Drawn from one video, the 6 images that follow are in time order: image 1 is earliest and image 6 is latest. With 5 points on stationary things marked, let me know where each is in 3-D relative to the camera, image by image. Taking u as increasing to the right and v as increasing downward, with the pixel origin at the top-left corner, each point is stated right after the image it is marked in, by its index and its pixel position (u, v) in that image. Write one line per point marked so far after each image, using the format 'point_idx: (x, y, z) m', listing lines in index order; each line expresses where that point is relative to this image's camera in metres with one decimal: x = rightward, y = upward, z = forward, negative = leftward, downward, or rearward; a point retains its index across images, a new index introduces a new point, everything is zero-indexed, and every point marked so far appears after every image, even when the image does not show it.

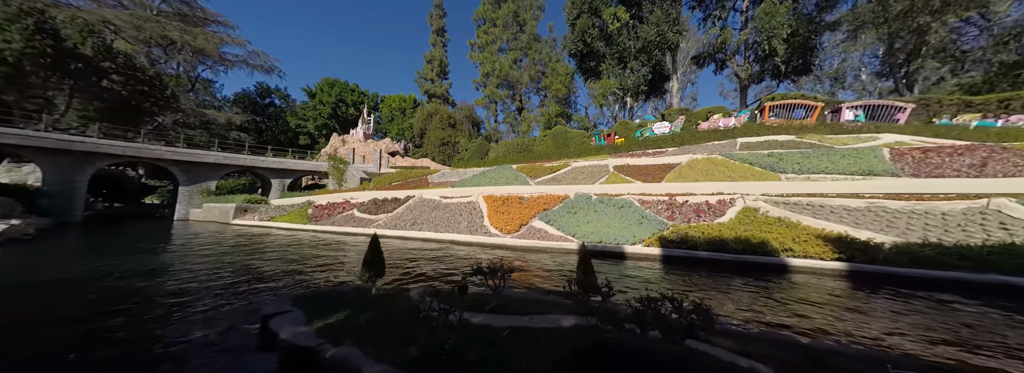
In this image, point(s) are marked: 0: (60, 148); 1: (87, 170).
0: (-30.4, +2.6, +15.9) m
1: (-31.1, +1.3, +17.0) m
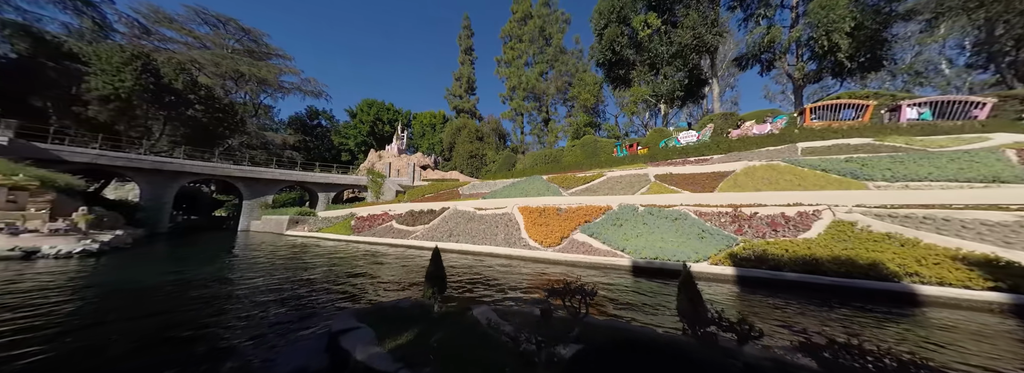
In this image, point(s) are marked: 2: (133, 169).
0: (-28.0, +1.5, +18.5) m
1: (-28.6, +0.1, +19.6) m
2: (-28.6, +1.4, +17.8) m
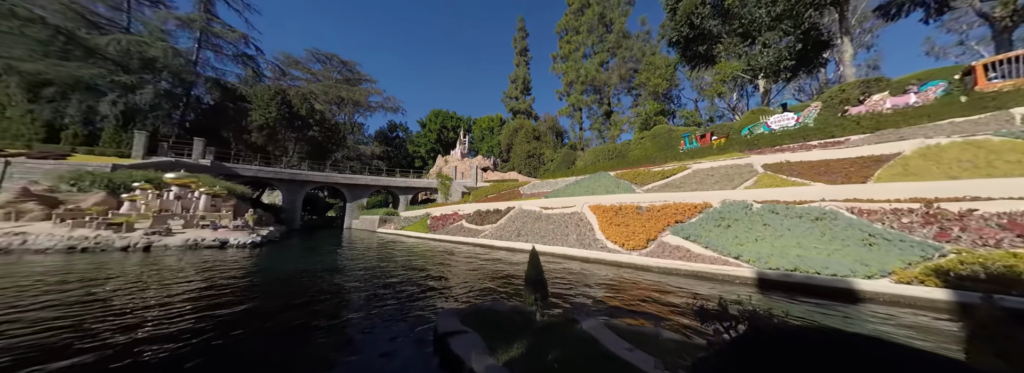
0: (-22.5, +0.8, +23.9) m
1: (-22.7, -0.6, +25.1) m
2: (-23.2, +0.7, +23.3) m
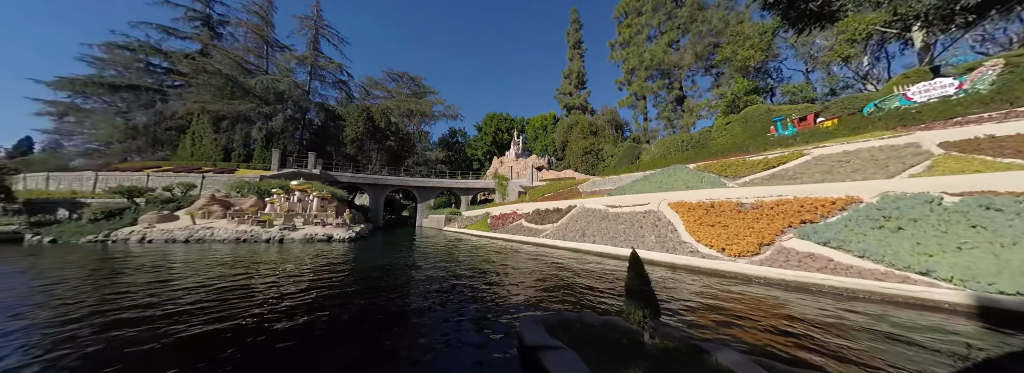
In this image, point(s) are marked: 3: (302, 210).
0: (-16.3, +0.4, +27.9) m
1: (-16.2, -1.0, +29.1) m
2: (-17.1, +0.3, +27.4) m
3: (-16.1, -1.9, +18.2) m
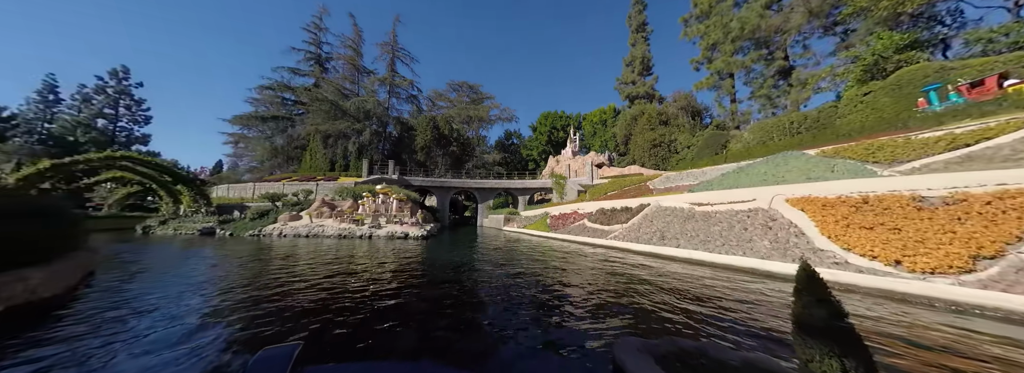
0: (-9.2, +0.1, +30.4) m
1: (-8.8, -1.3, +31.5) m
2: (-10.1, 0.0, +30.2) m
3: (-11.2, -2.2, +20.9) m
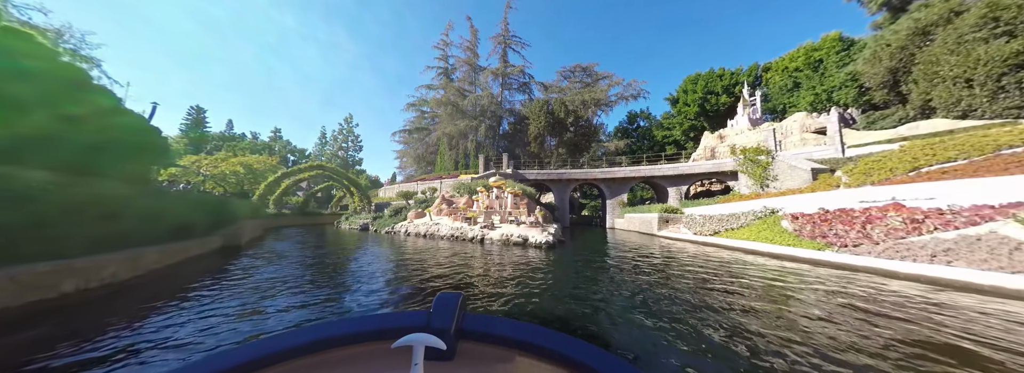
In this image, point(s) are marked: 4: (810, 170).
0: (+5.0, +0.8, +25.3) m
1: (+5.9, -0.5, +26.1) m
2: (+4.1, +0.7, +25.4) m
3: (-0.8, -1.6, +17.6) m
4: (+18.3, +1.0, +14.6) m
